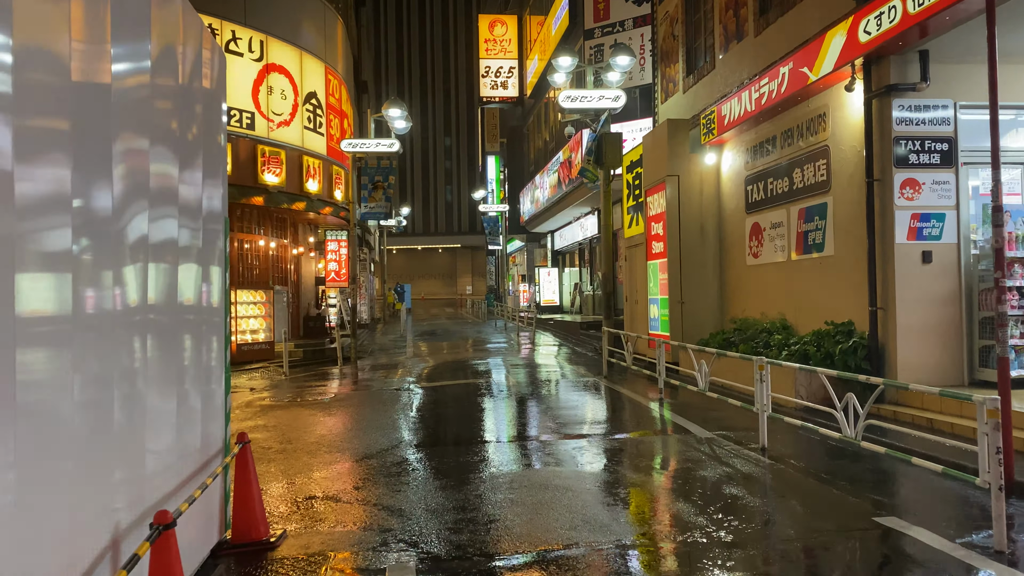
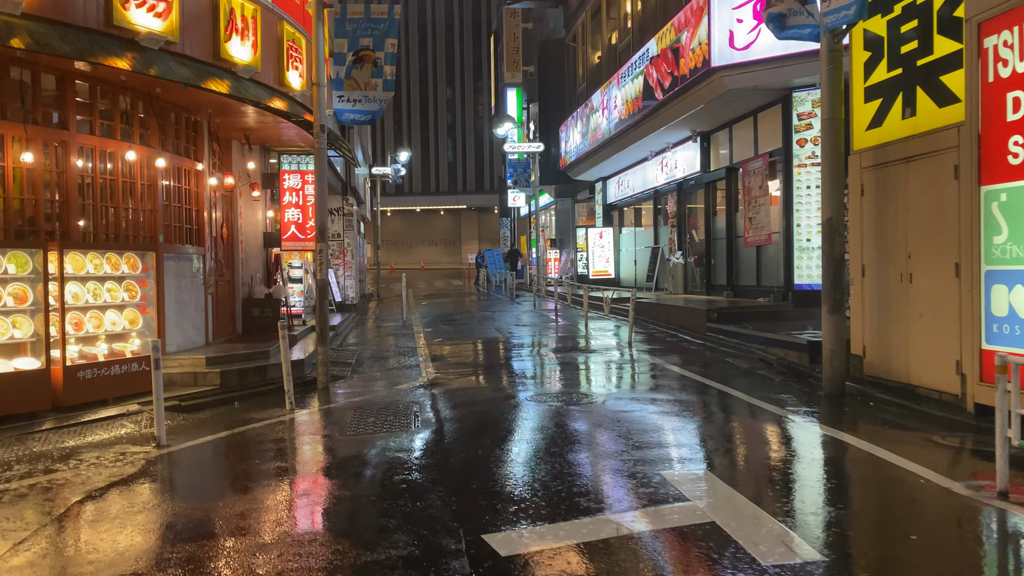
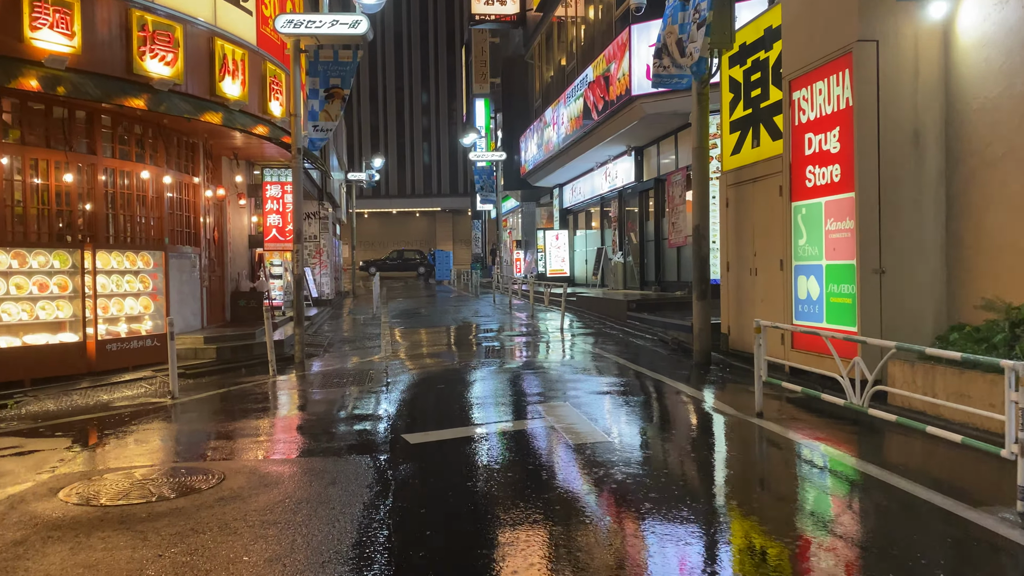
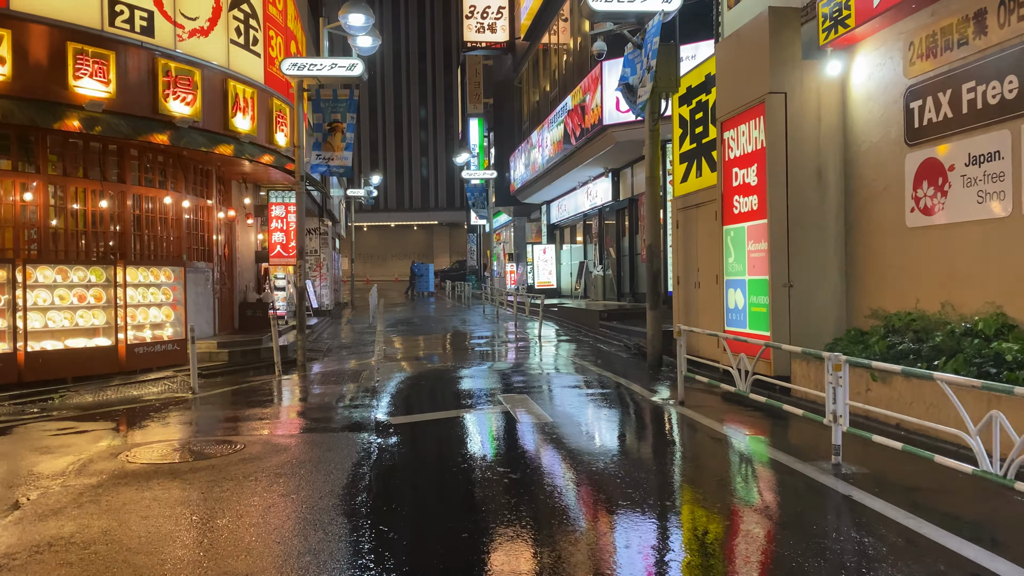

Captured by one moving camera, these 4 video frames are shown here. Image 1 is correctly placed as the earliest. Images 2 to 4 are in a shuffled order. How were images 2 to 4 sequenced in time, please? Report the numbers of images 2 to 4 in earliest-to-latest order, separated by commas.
4, 3, 2
